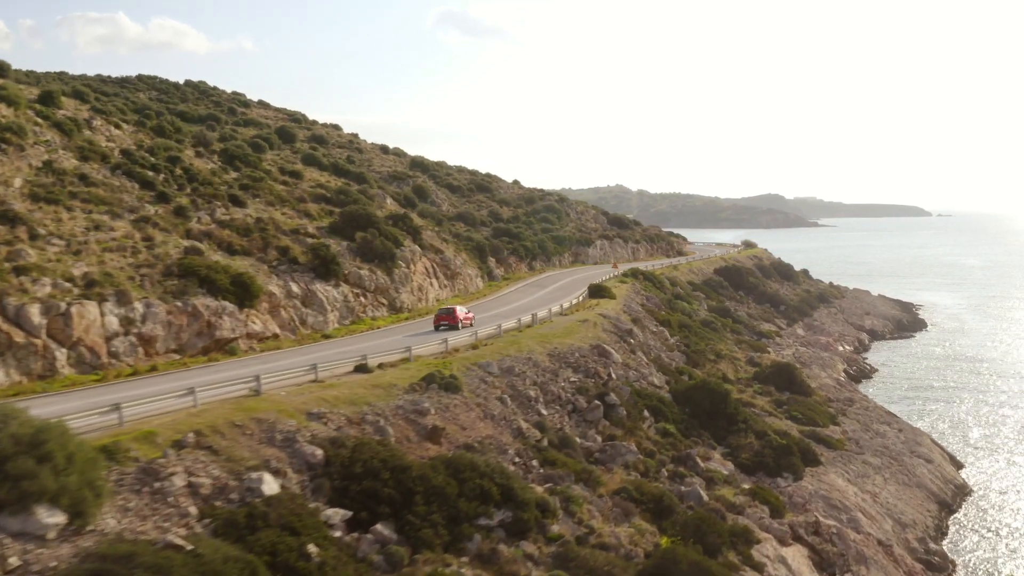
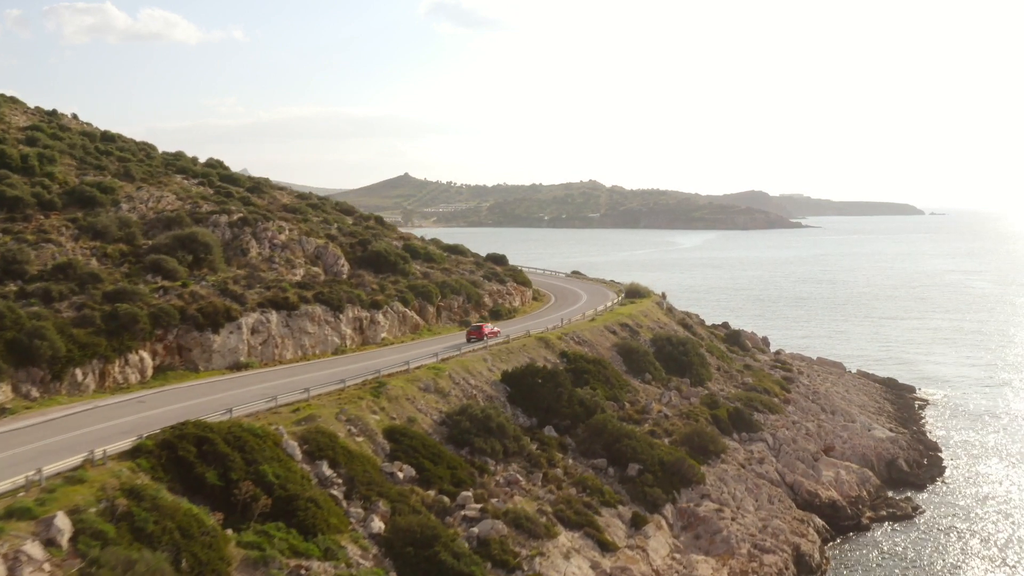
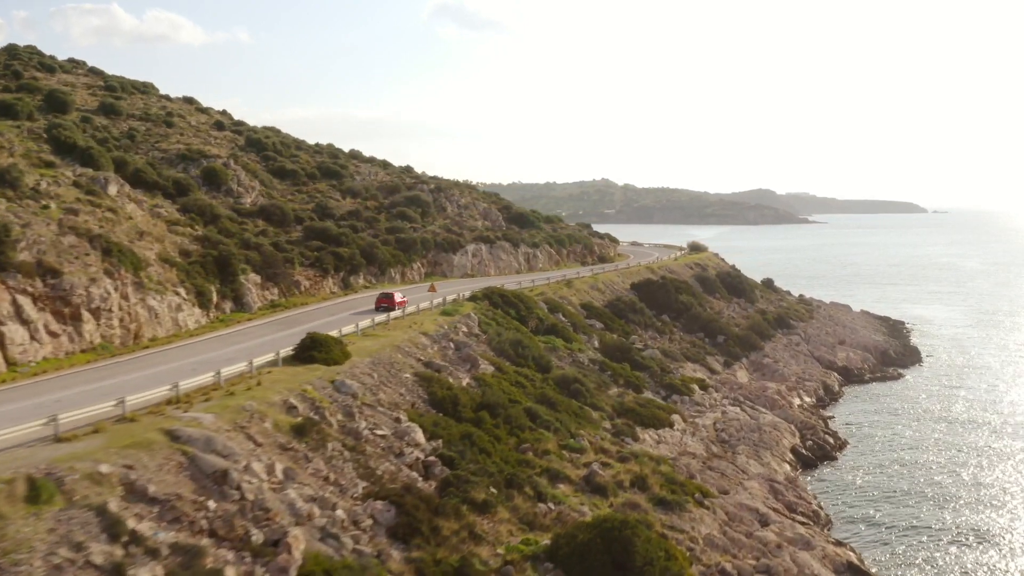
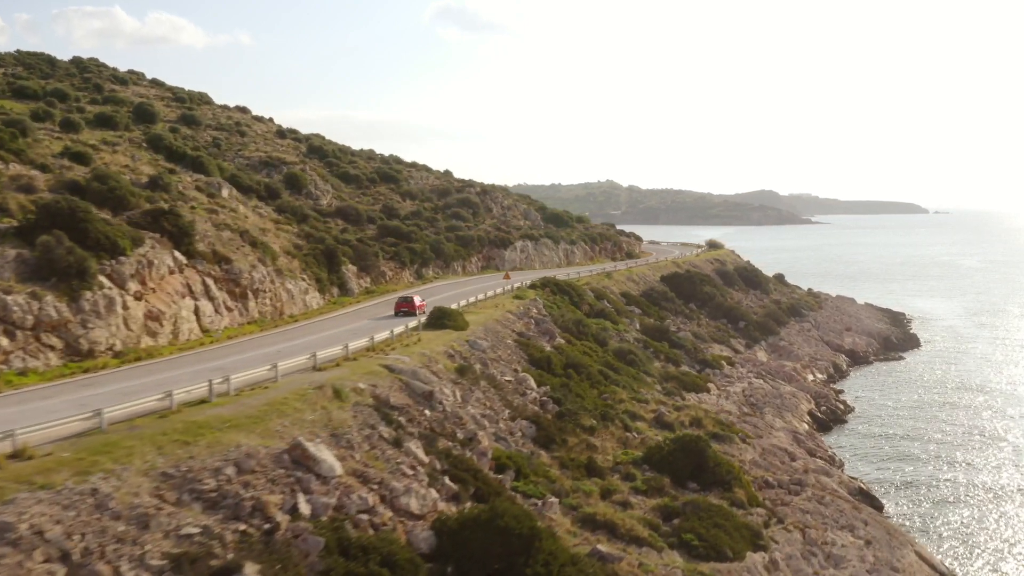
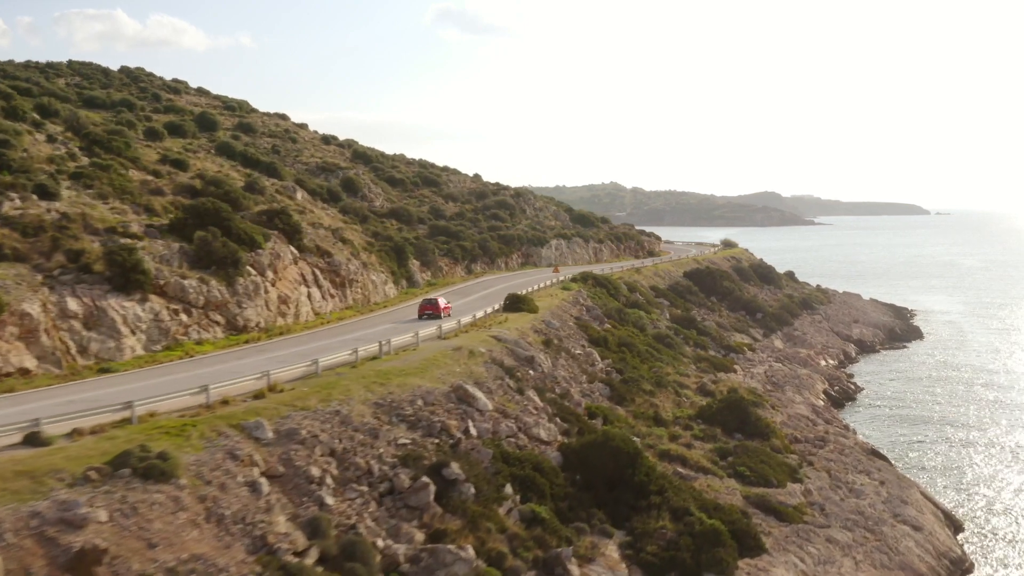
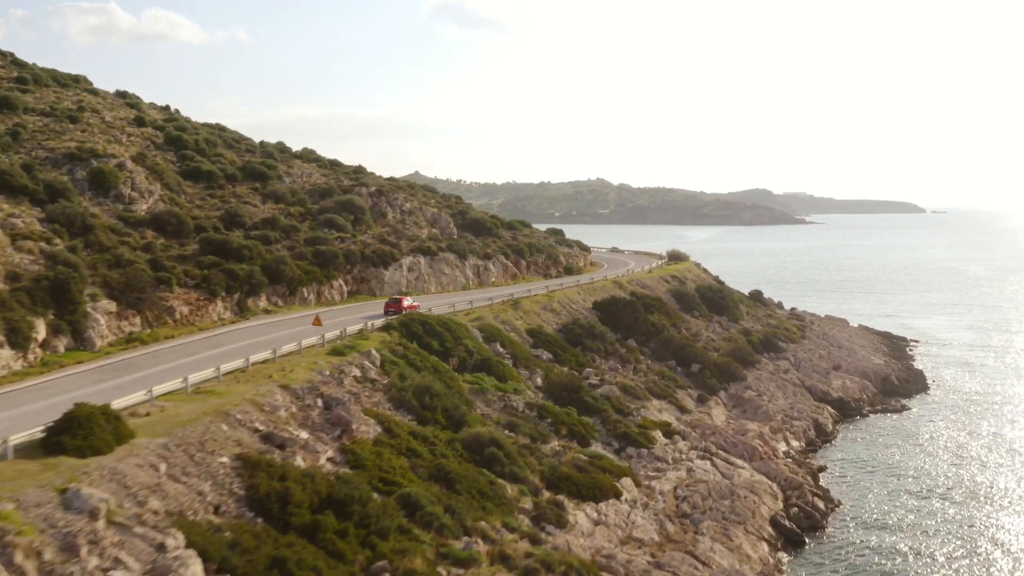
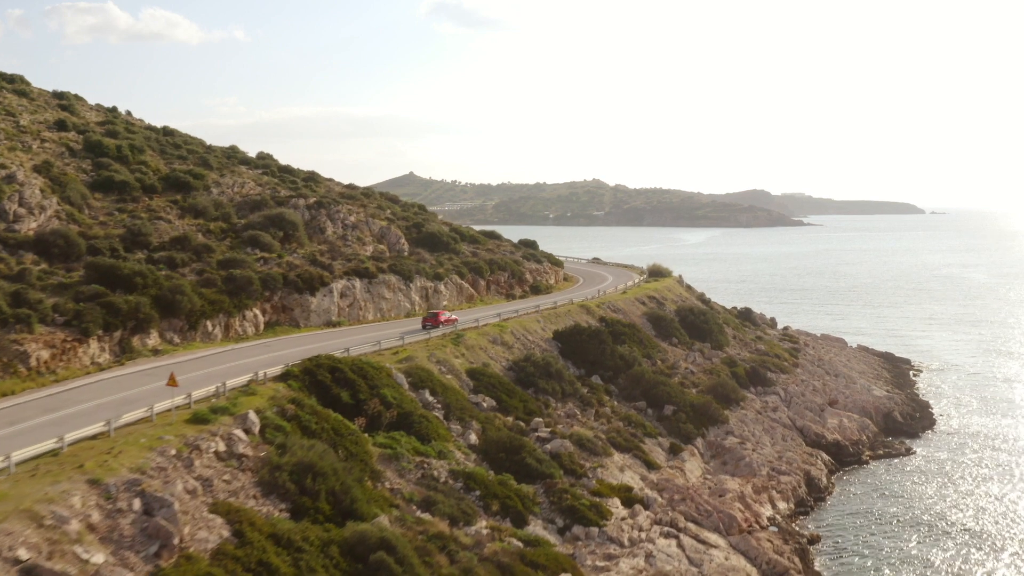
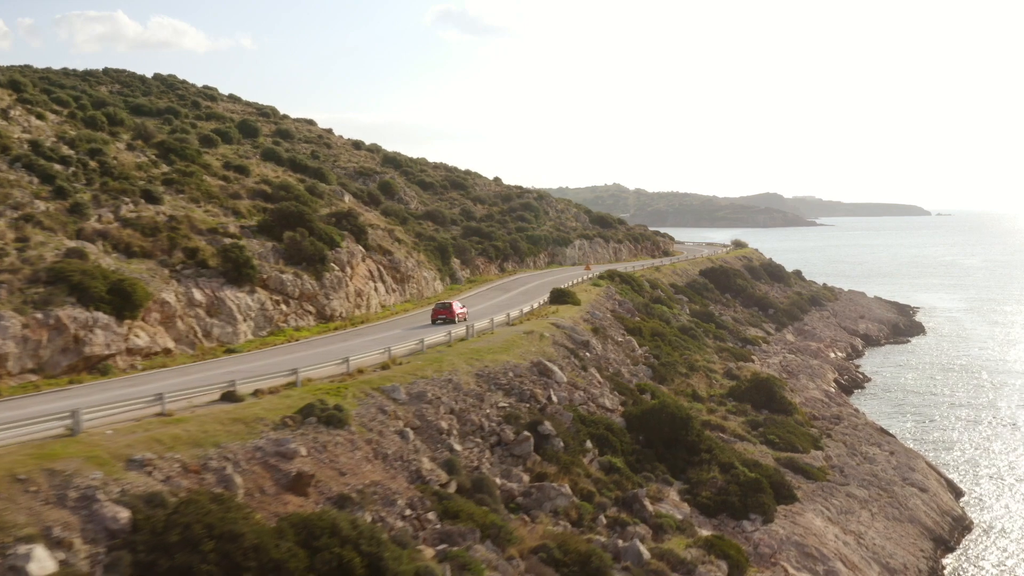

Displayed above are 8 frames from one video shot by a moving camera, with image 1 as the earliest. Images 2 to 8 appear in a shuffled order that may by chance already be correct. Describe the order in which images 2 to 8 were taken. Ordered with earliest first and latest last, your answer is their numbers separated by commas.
8, 5, 4, 3, 6, 7, 2
